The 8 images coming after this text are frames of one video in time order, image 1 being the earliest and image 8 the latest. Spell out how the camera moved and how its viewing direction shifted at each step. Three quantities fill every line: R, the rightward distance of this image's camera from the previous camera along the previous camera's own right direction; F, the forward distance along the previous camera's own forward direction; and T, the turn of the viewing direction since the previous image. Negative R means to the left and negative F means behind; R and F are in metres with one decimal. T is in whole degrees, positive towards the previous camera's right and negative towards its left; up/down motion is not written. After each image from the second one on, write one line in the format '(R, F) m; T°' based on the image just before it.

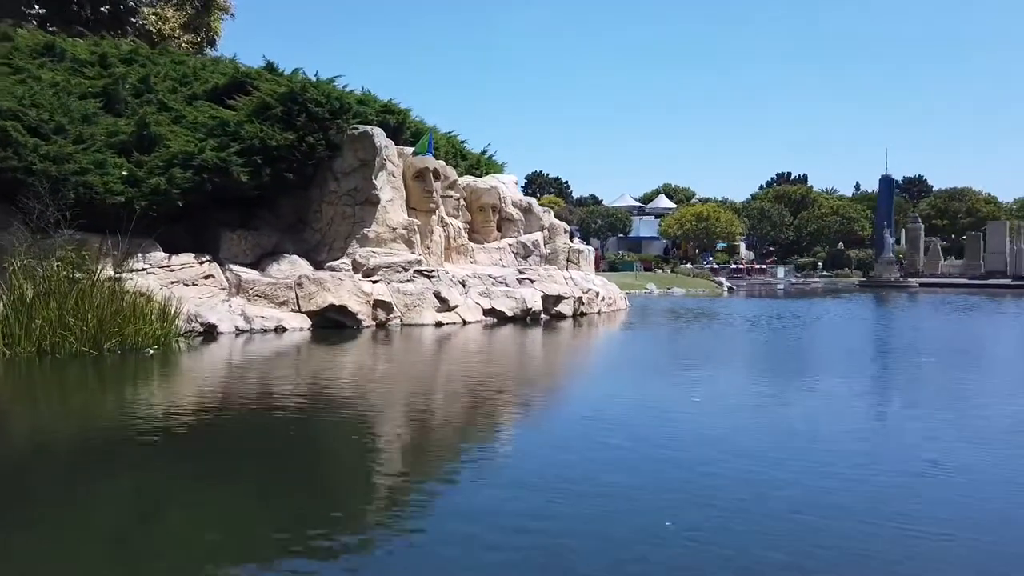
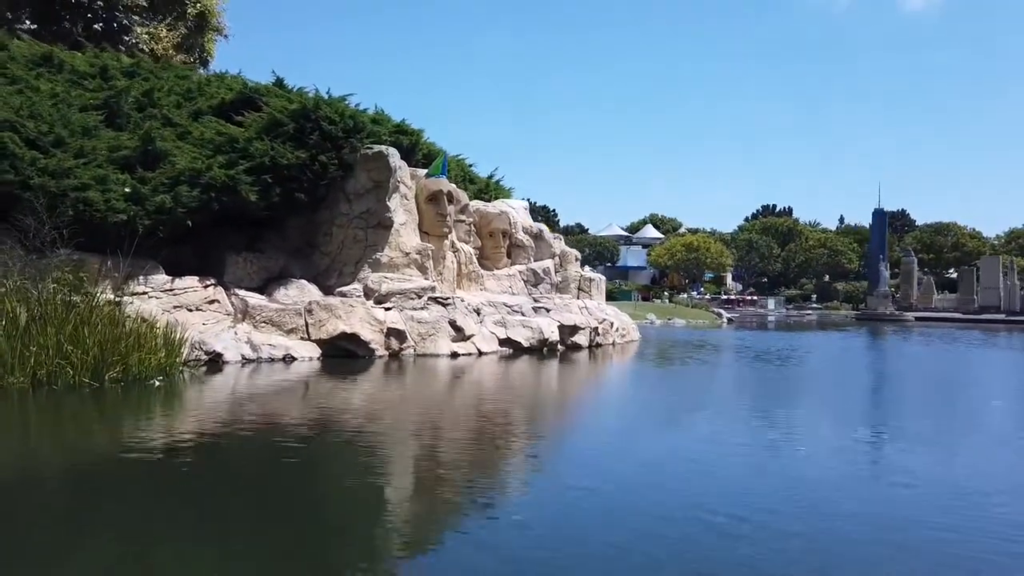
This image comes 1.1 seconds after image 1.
(-1.3, +1.3) m; +1°
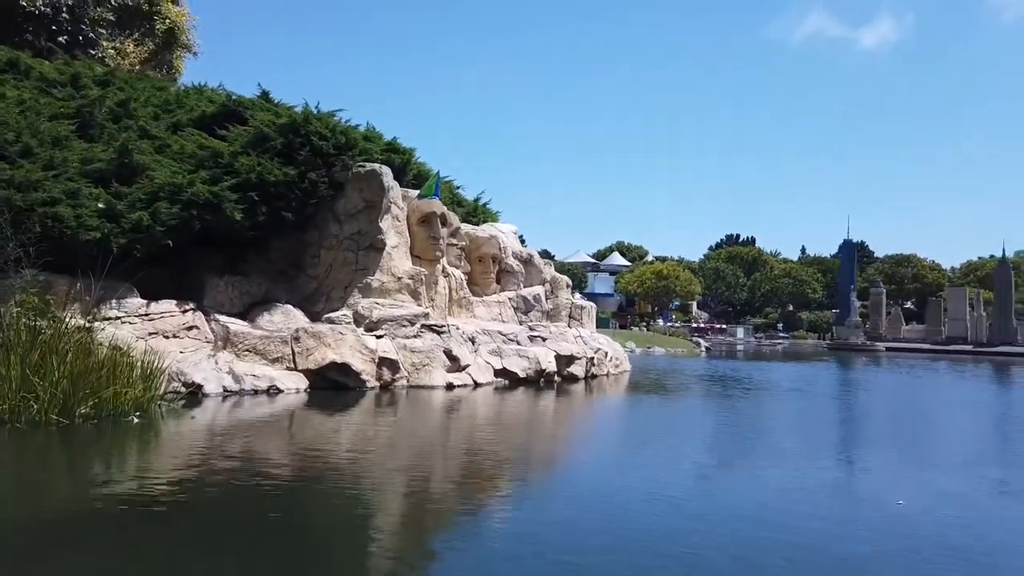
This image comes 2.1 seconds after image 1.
(-1.2, +1.4) m; +3°
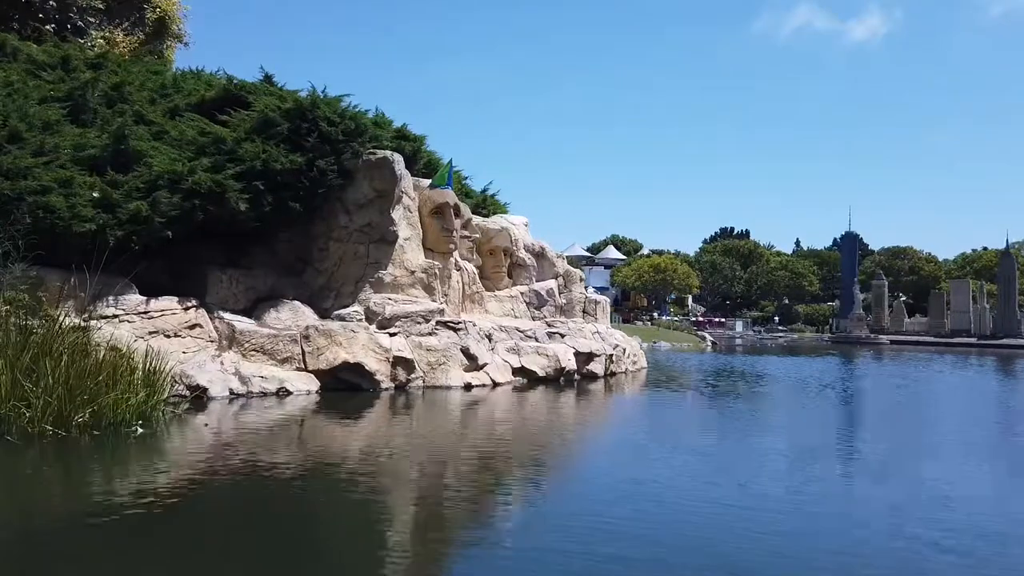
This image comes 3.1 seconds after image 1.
(-0.9, +1.4) m; +1°
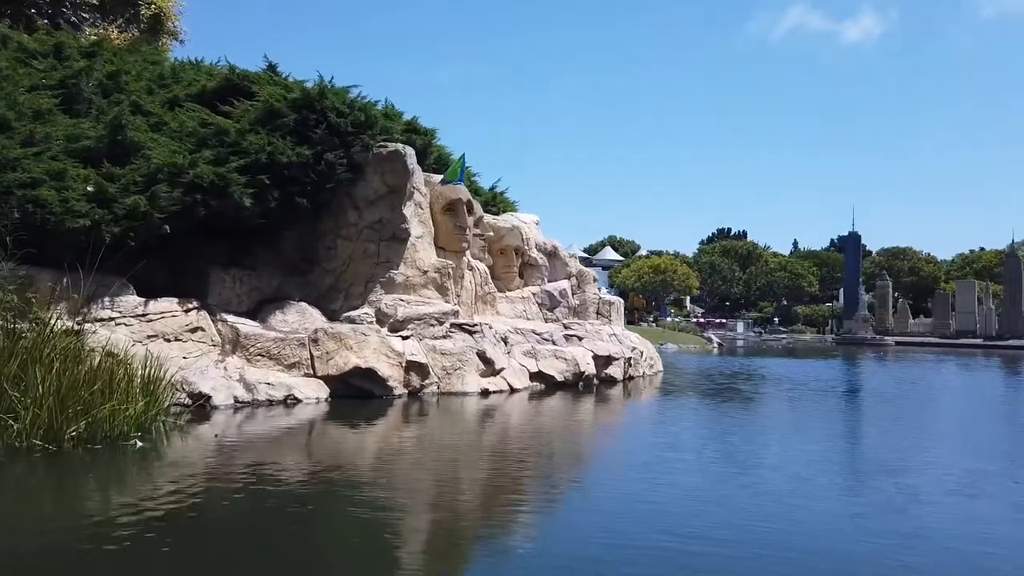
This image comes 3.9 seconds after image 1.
(-0.7, +1.2) m; 0°
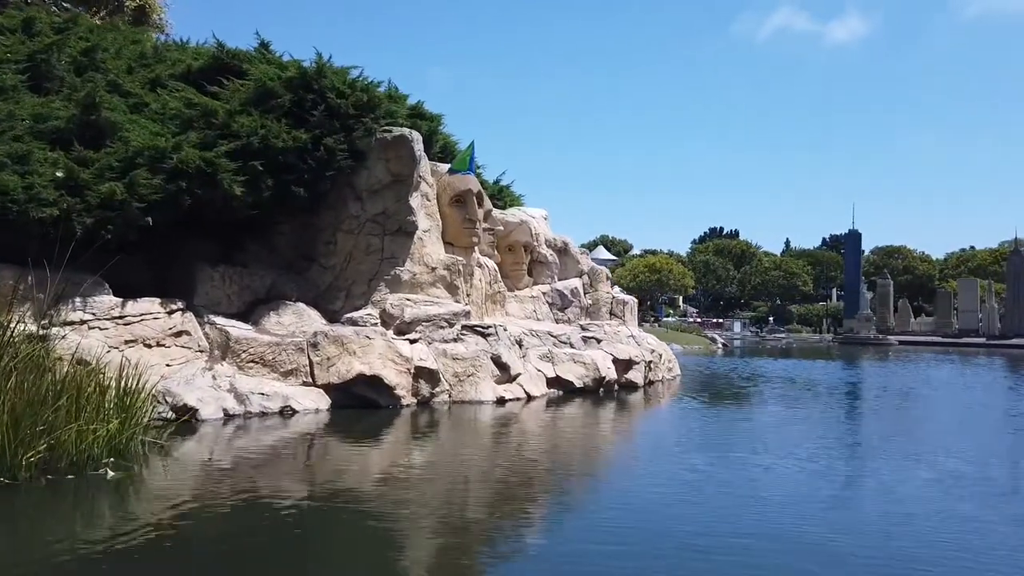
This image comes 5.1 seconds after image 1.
(-0.7, +2.0) m; +1°
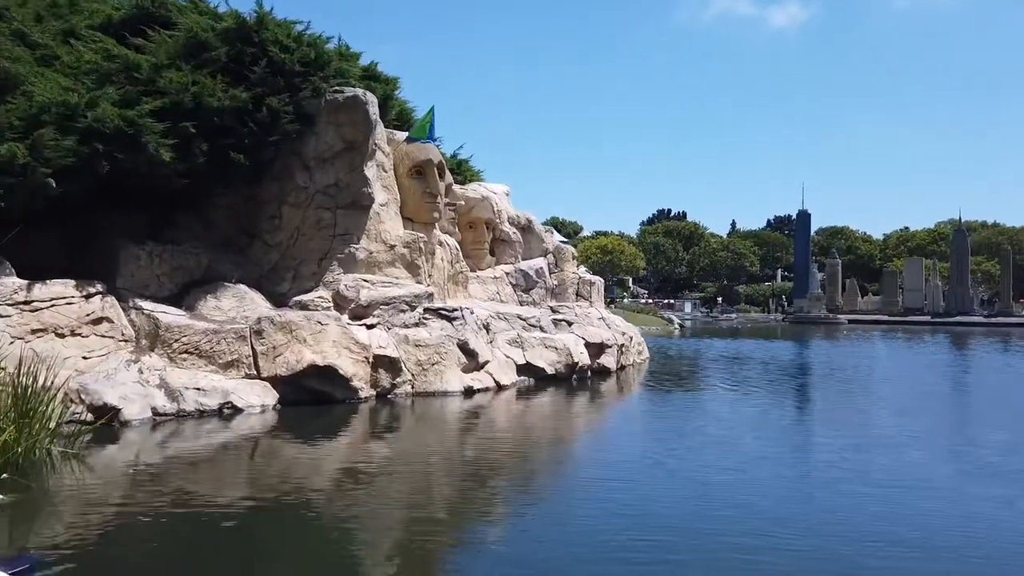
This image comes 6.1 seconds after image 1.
(-0.5, +1.8) m; +4°
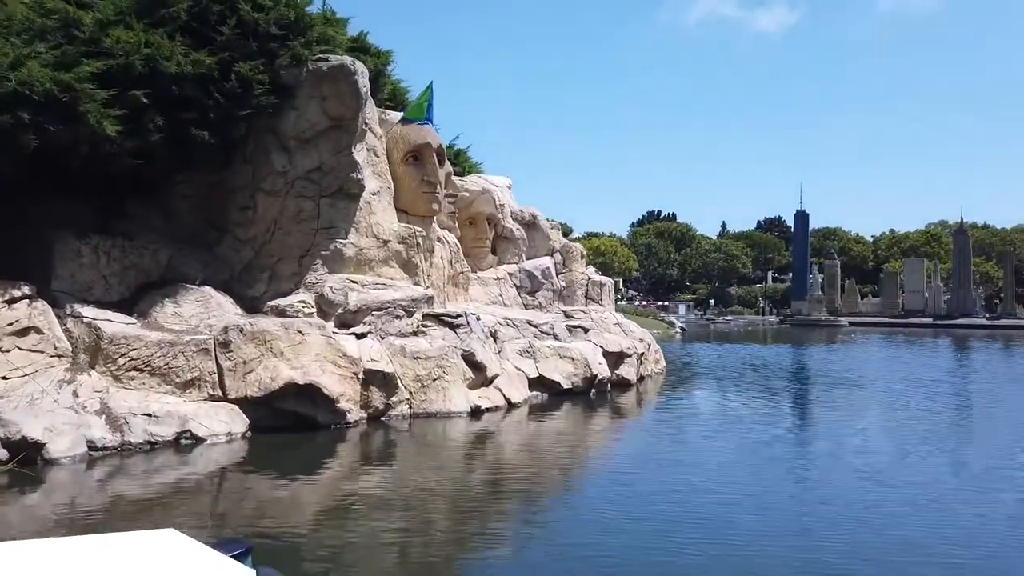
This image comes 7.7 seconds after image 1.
(-0.5, +2.6) m; +1°
